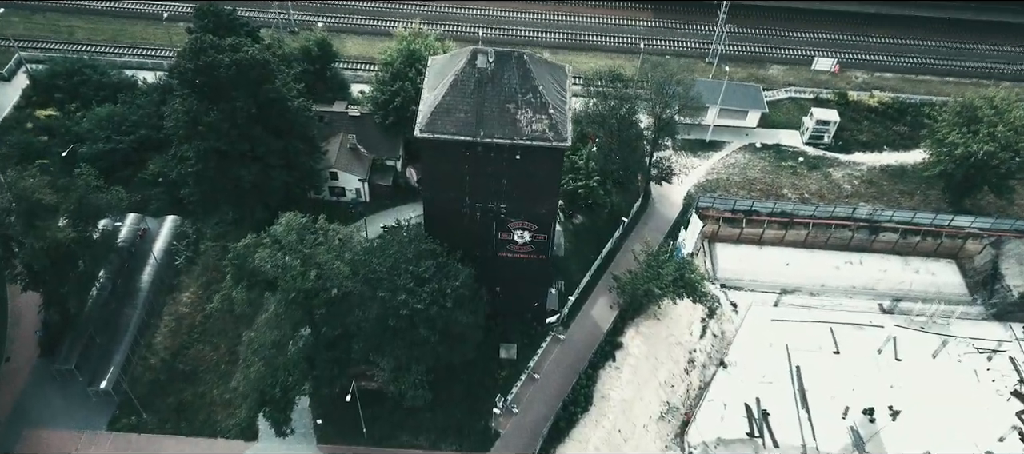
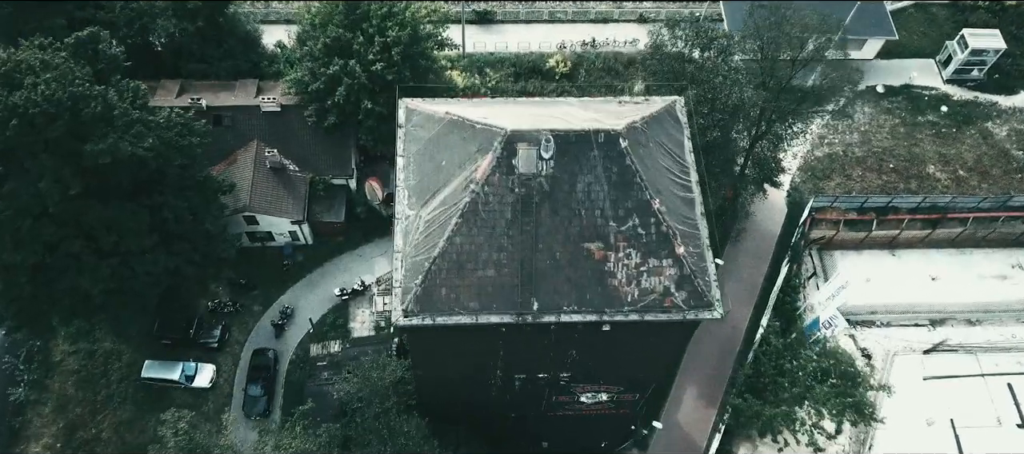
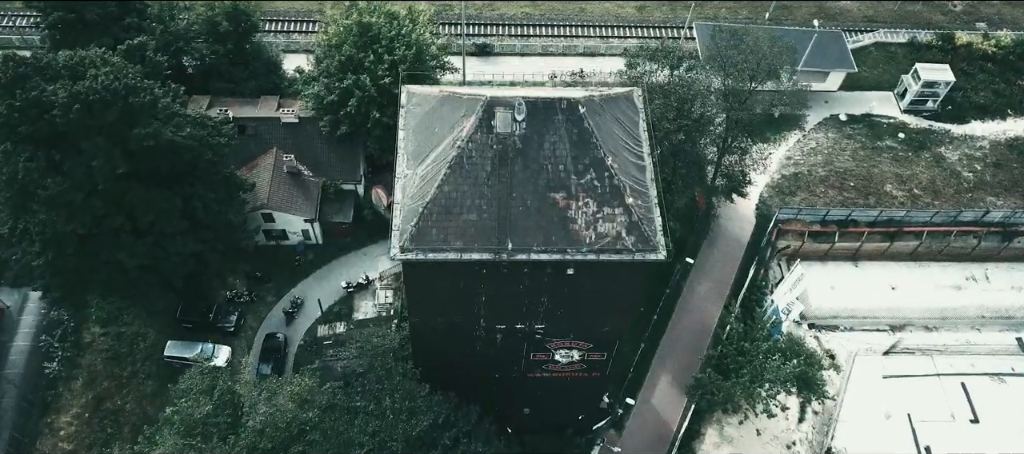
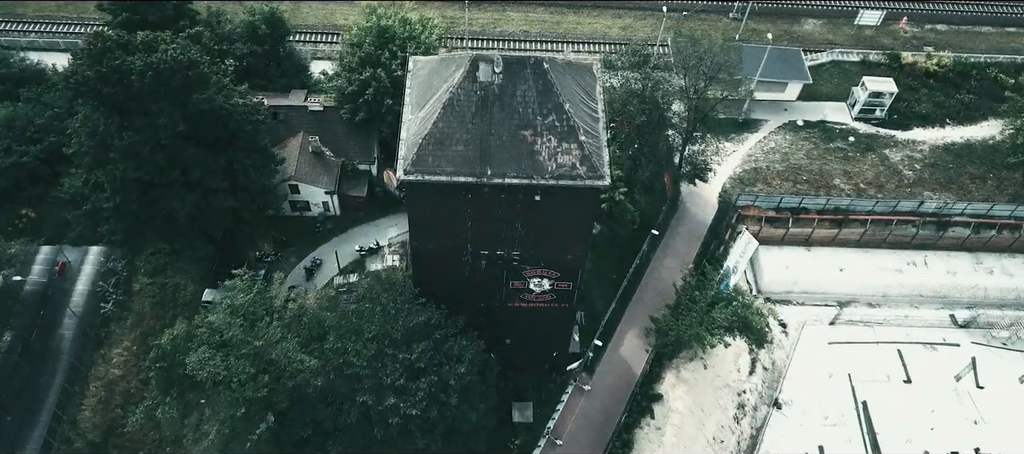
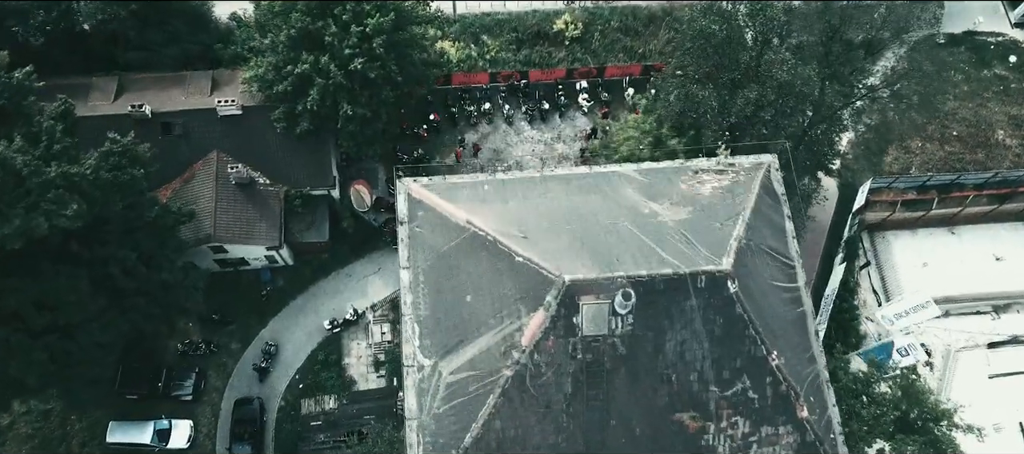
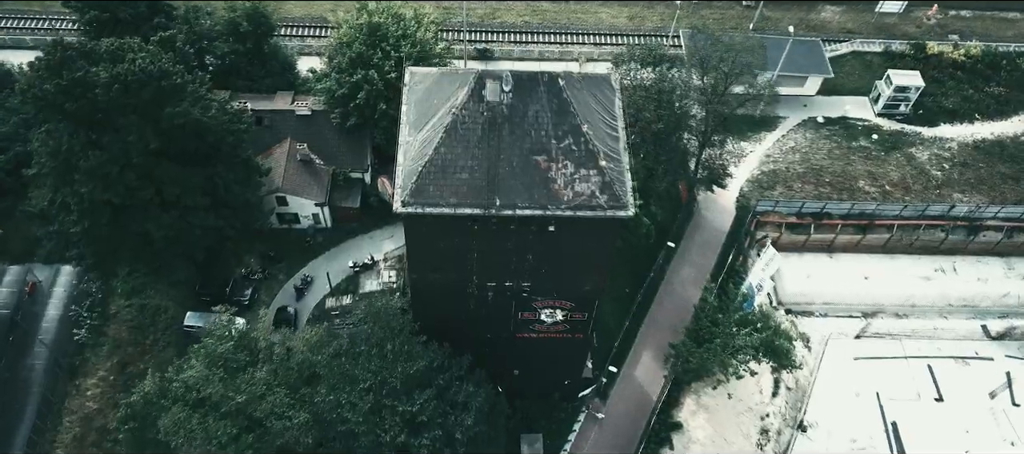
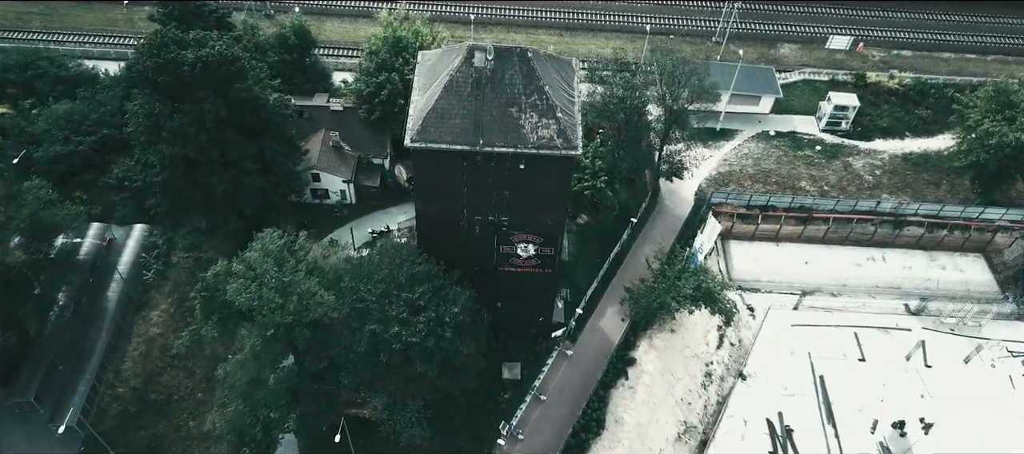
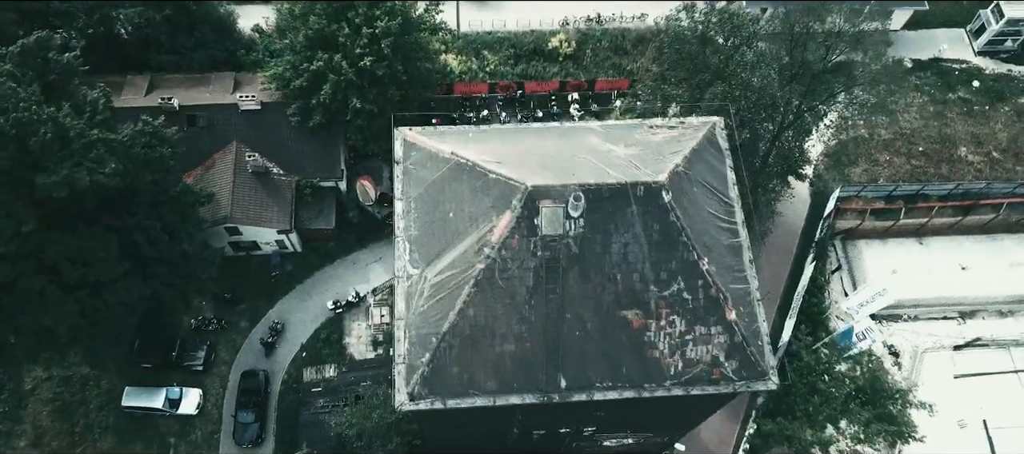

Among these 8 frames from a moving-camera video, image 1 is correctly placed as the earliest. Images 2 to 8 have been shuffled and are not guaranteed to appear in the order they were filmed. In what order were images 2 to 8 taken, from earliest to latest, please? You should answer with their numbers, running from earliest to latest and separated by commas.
7, 4, 6, 3, 2, 8, 5
